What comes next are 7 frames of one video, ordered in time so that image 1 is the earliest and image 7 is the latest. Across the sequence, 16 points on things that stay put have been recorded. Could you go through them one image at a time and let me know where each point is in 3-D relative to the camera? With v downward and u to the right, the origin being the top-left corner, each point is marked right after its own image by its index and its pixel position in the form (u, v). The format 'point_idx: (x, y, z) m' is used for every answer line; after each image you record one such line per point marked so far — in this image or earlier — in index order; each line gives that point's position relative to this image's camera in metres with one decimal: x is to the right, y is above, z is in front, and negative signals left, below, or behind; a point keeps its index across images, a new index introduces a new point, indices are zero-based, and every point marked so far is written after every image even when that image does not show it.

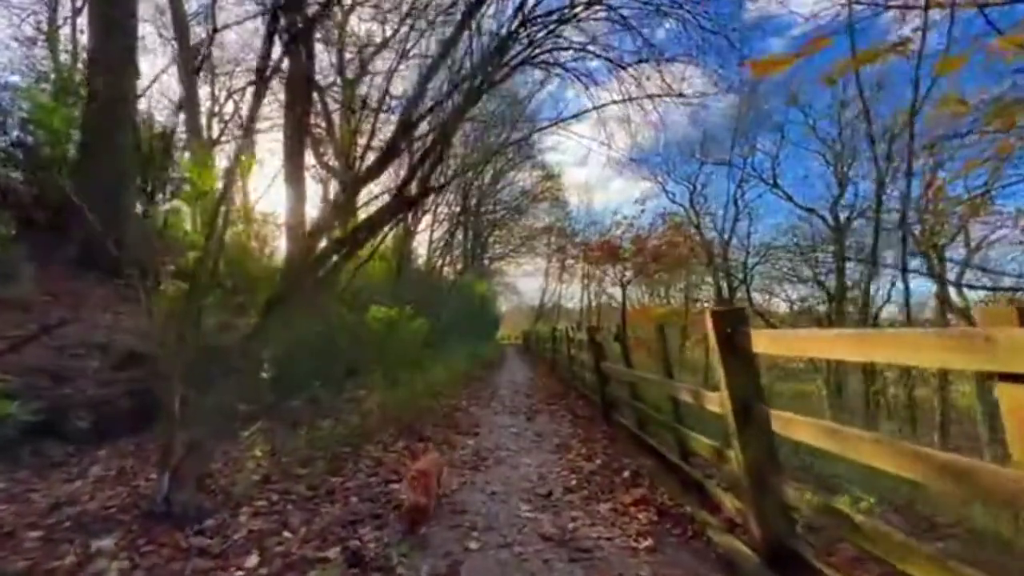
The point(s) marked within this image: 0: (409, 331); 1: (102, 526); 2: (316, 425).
0: (-1.6, -0.6, +11.7) m
1: (-2.0, -1.2, +3.9) m
2: (-1.9, -1.3, +7.5) m
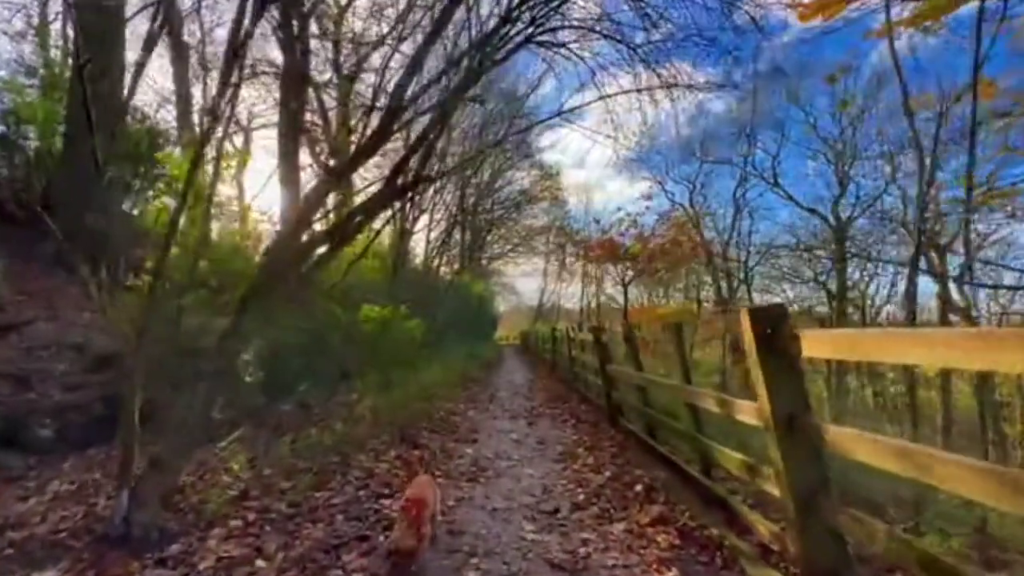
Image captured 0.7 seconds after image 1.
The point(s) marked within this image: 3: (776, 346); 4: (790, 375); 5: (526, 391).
0: (-1.6, -0.6, +11.2) m
1: (-2.0, -1.2, +3.4) m
2: (-1.9, -1.3, +7.1) m
3: (+1.0, -0.2, +2.9) m
4: (+1.0, -0.3, +2.9) m
5: (+0.2, -1.9, +14.3) m
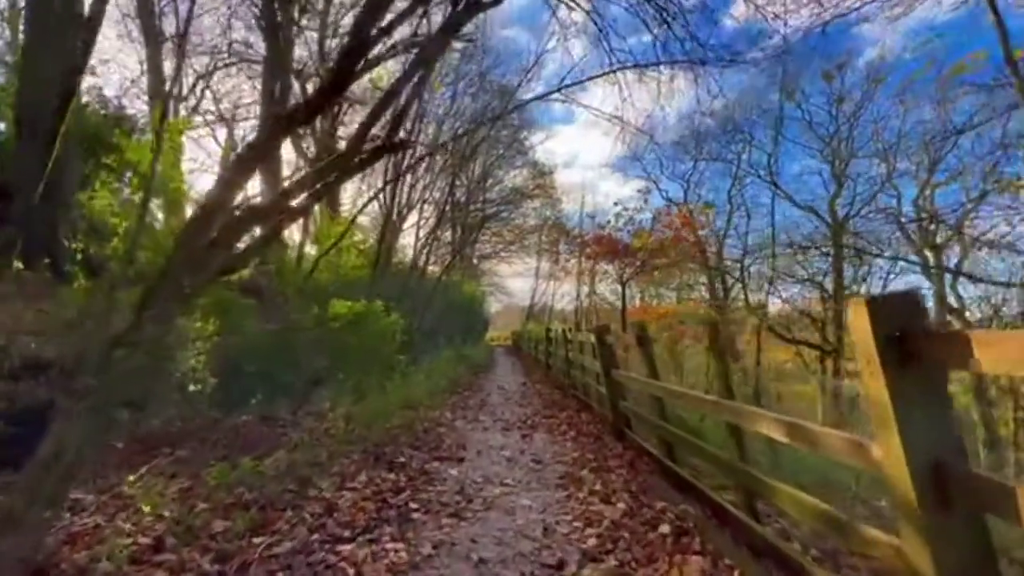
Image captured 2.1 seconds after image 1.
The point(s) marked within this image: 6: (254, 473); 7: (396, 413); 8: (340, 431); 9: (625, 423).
0: (-1.7, -0.6, +10.2) m
1: (-2.0, -1.1, +2.4) m
2: (-2.0, -1.3, +6.0) m
3: (+1.0, -0.2, +1.9) m
4: (+1.0, -0.3, +1.9) m
5: (+0.1, -1.9, +13.3) m
6: (-1.6, -1.2, +5.0) m
7: (-1.4, -1.5, +9.1) m
8: (-1.6, -1.3, +7.2) m
9: (+1.0, -1.2, +6.9) m
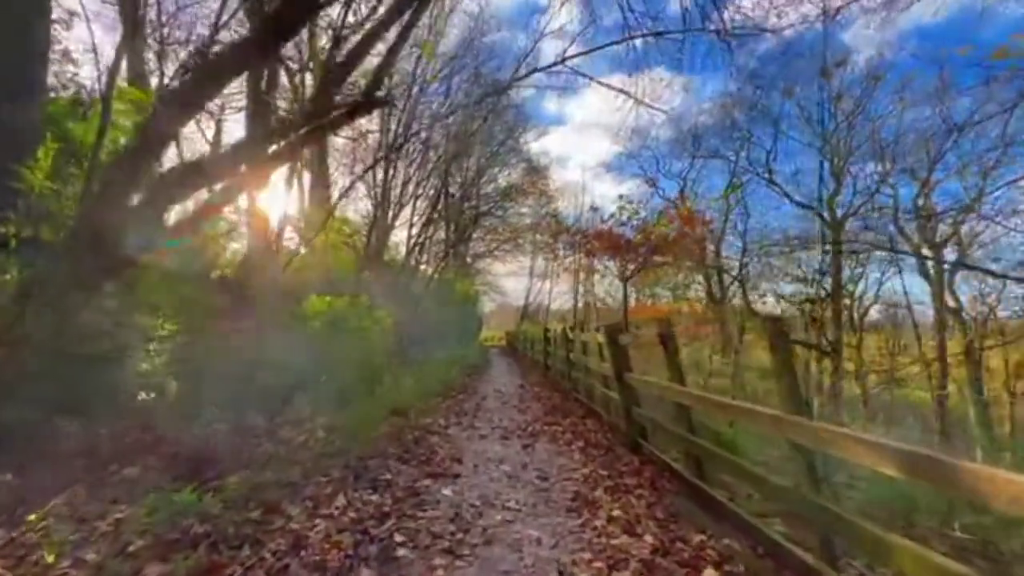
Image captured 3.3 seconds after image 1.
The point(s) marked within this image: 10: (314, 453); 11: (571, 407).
0: (-1.7, -0.5, +9.4) m
1: (-2.0, -1.1, +1.6) m
2: (-2.0, -1.2, +5.2) m
3: (+1.0, -0.1, +1.1) m
4: (+1.1, -0.2, +1.1) m
5: (+0.1, -1.8, +12.5) m
6: (-1.6, -1.1, +4.2) m
7: (-1.4, -1.4, +8.4) m
8: (-1.6, -1.3, +6.4) m
9: (+1.0, -1.1, +6.1) m
10: (-1.6, -1.3, +6.1) m
11: (+0.8, -1.5, +10.0) m
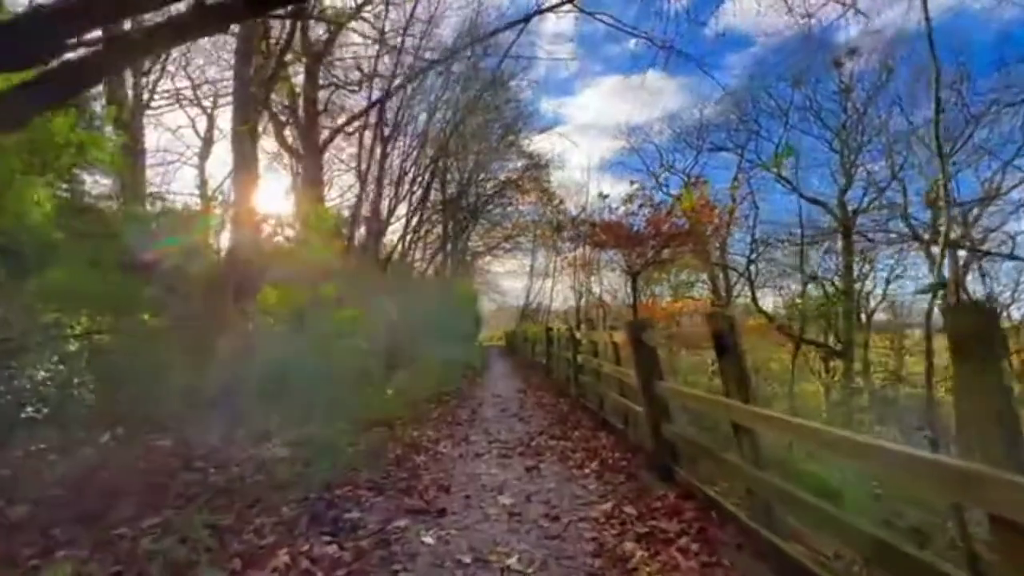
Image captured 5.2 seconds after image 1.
0: (-1.7, -0.4, +8.2) m
1: (-2.0, -1.0, +0.4) m
2: (-1.9, -1.1, +4.0) m
3: (+1.0, 0.0, -0.1) m
4: (+1.1, -0.1, -0.1) m
5: (+0.1, -1.7, +11.3) m
6: (-1.6, -1.1, +3.0) m
7: (-1.4, -1.4, +7.1) m
8: (-1.6, -1.2, +5.2) m
9: (+1.0, -1.1, +4.9) m
10: (-1.5, -1.2, +4.9) m
11: (+0.8, -1.5, +8.8) m
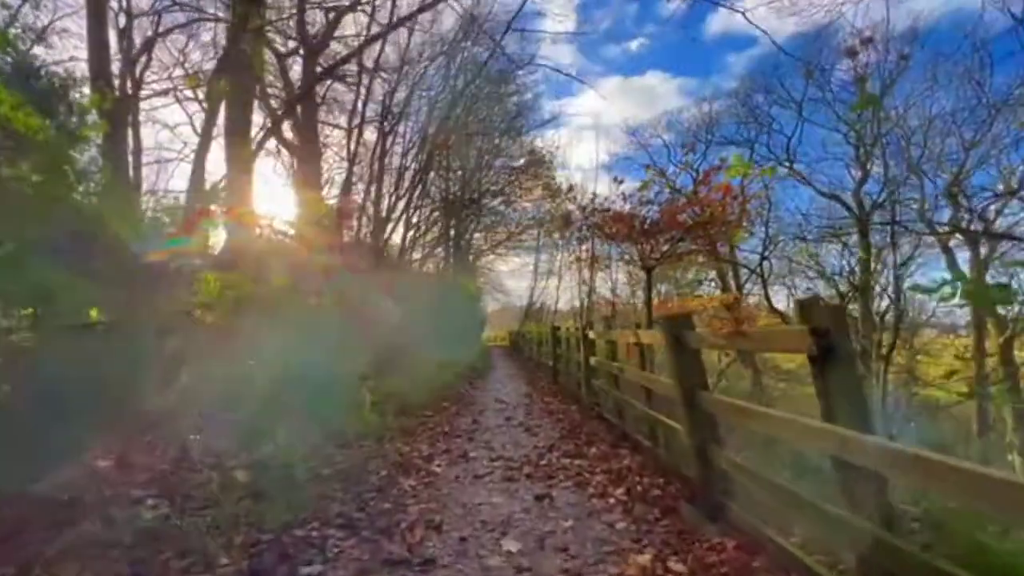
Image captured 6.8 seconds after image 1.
0: (-1.7, -0.4, +7.1) m
1: (-2.0, -0.9, -0.7) m
2: (-1.9, -1.1, +3.0) m
3: (+1.0, 0.0, -1.1) m
4: (+1.1, -0.1, -1.2) m
5: (+0.1, -1.7, +10.2) m
6: (-1.6, -1.0, +1.9) m
7: (-1.3, -1.3, +6.1) m
8: (-1.6, -1.1, +4.1) m
9: (+1.0, -1.0, +3.8) m
10: (-1.5, -1.1, +3.8) m
11: (+0.8, -1.4, +7.8) m
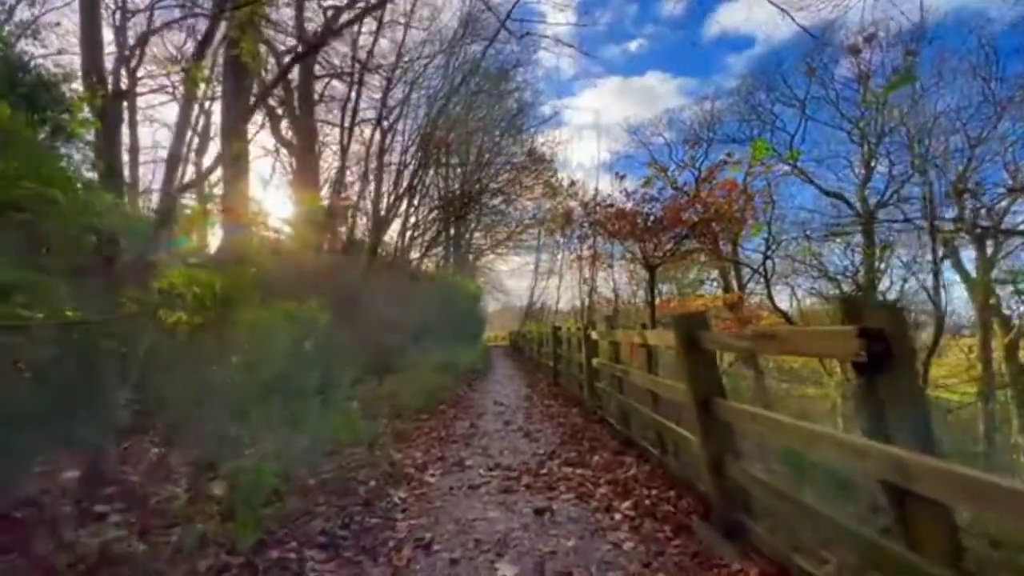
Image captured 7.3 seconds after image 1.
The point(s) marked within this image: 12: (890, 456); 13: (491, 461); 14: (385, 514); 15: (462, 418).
0: (-1.7, -0.4, +6.8) m
1: (-2.0, -0.9, -1.1) m
2: (-1.9, -1.0, +2.6) m
3: (+1.0, +0.1, -1.5) m
4: (+1.1, 0.0, -1.5) m
5: (+0.1, -1.6, +9.9) m
6: (-1.6, -1.0, +1.6) m
7: (-1.4, -1.3, +5.7) m
8: (-1.6, -1.1, +3.8) m
9: (+1.0, -1.0, +3.5) m
10: (-1.5, -1.1, +3.5) m
11: (+0.8, -1.4, +7.4) m
12: (+1.2, -0.5, +2.4) m
13: (-0.2, -1.4, +6.2) m
14: (-0.7, -1.3, +4.4) m
15: (-0.7, -1.7, +10.2) m
